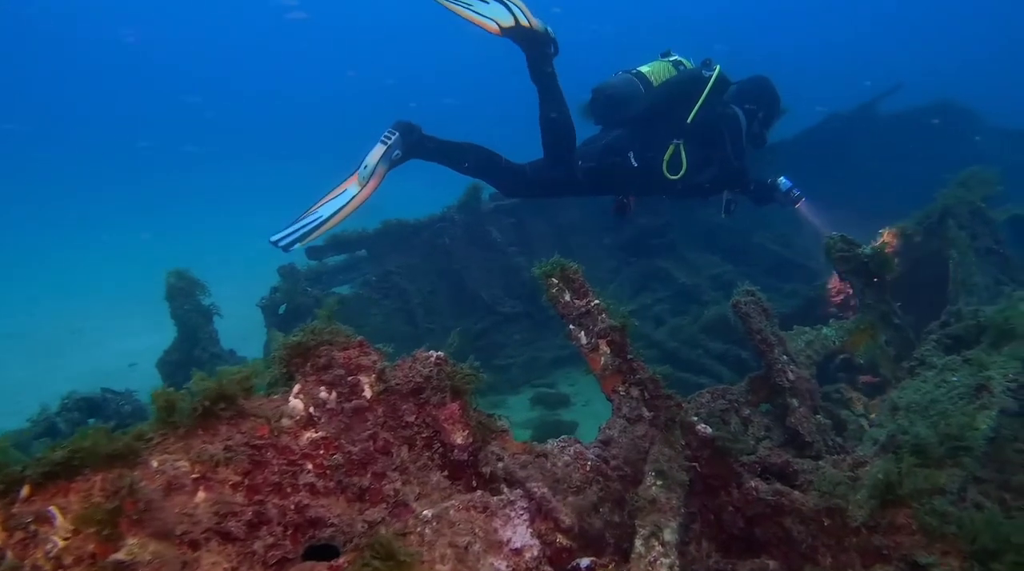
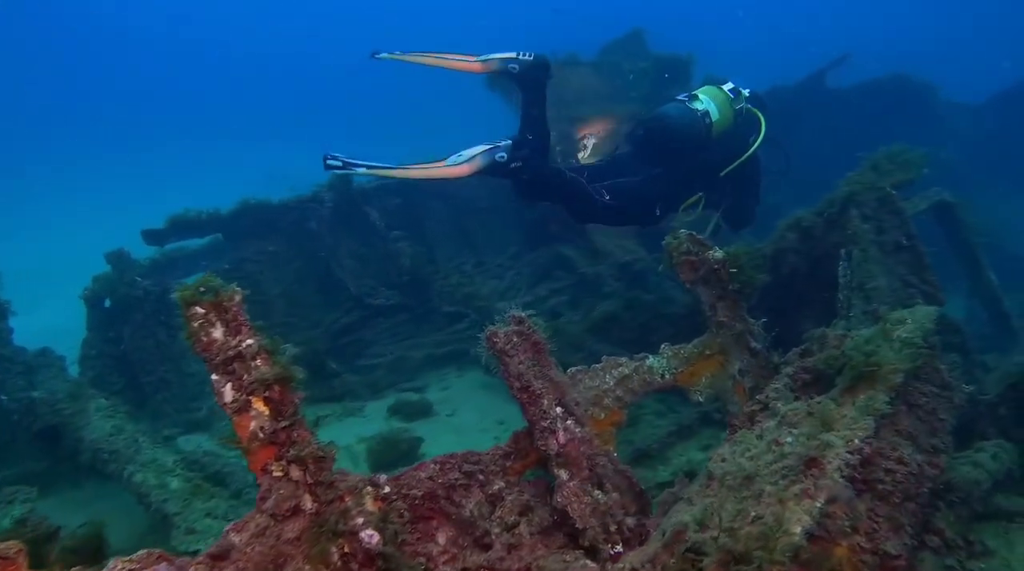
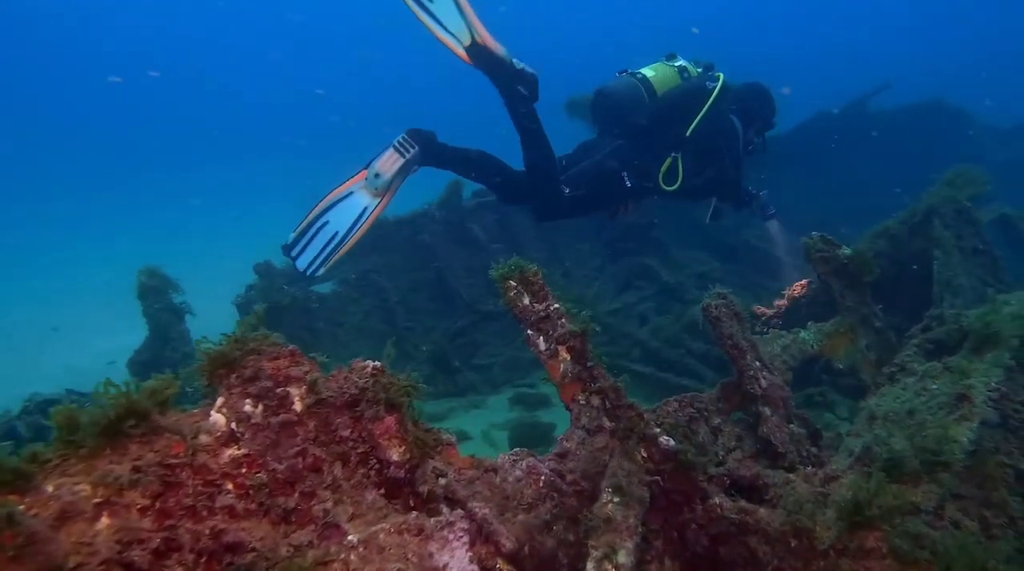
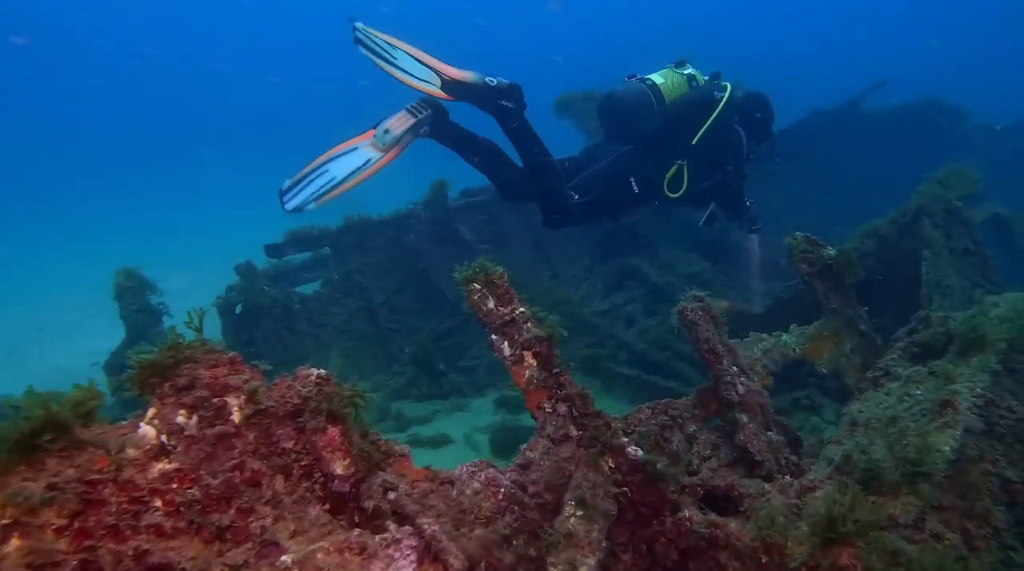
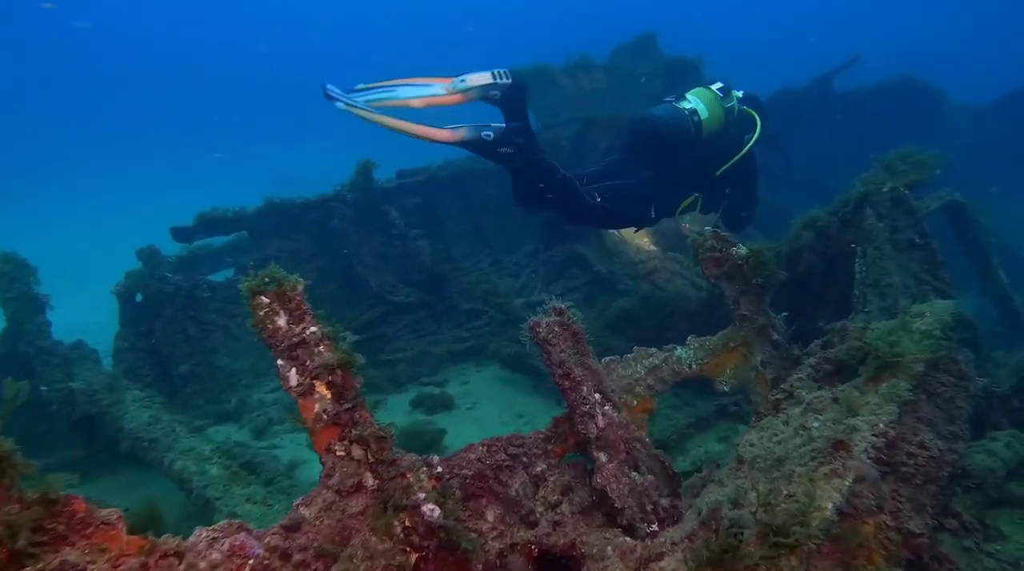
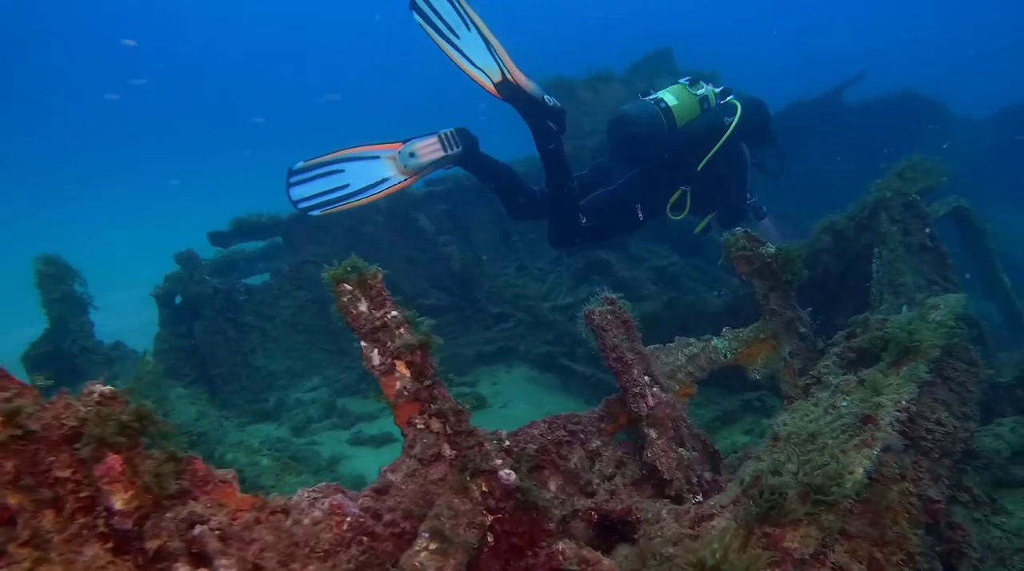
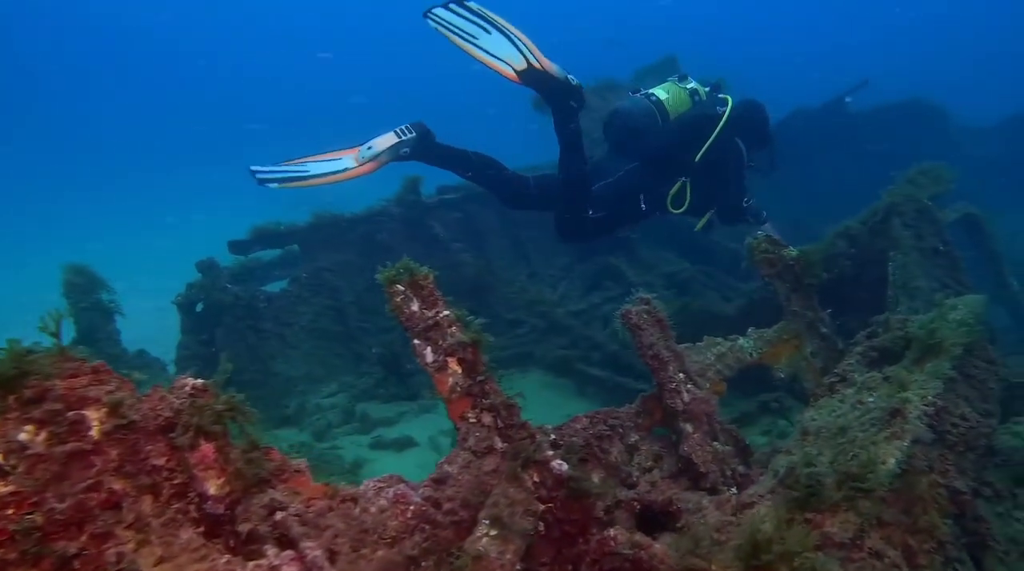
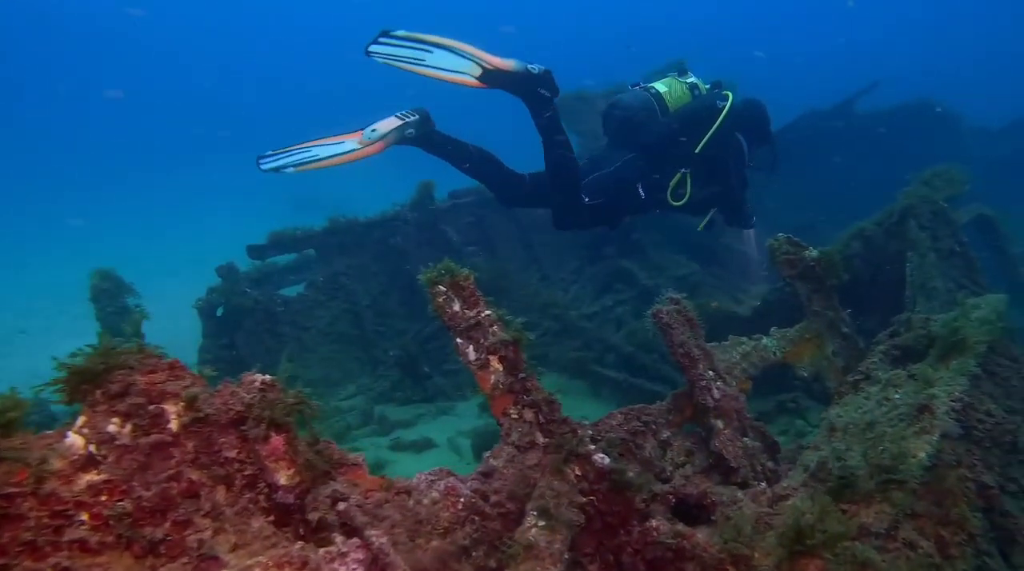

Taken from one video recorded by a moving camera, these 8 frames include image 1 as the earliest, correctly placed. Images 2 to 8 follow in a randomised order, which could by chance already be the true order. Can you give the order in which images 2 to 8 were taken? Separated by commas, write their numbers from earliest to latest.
3, 4, 8, 7, 6, 5, 2
